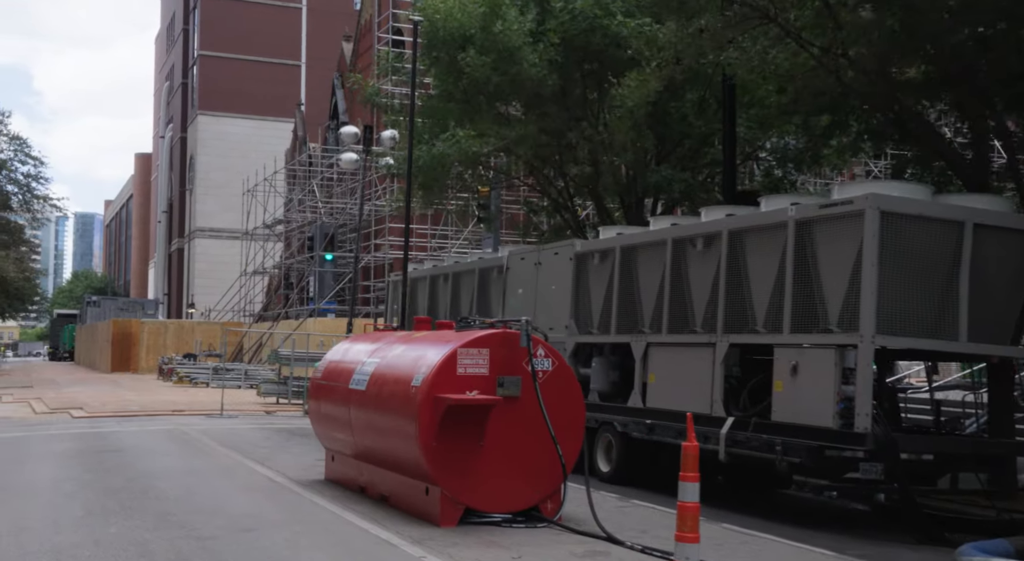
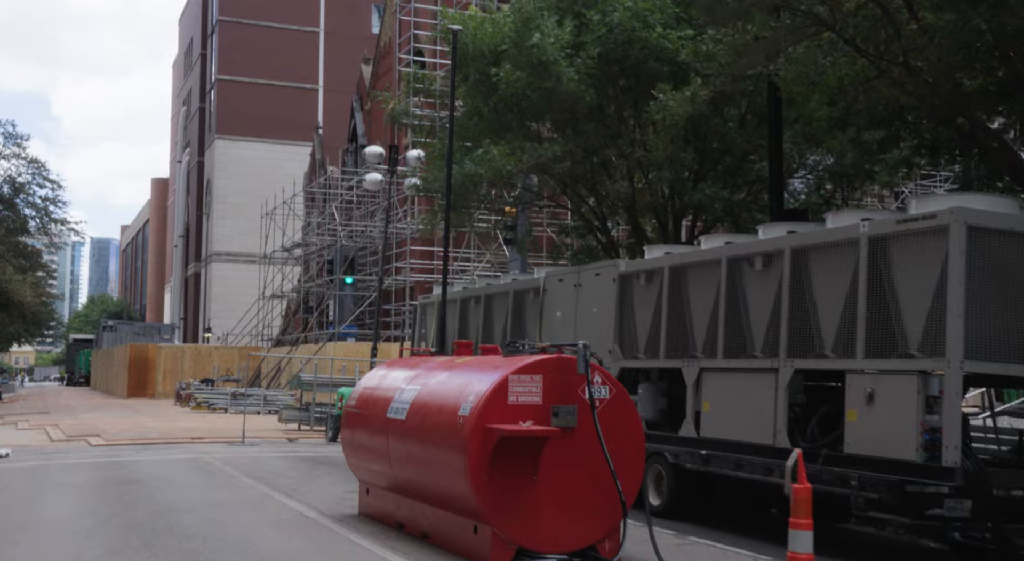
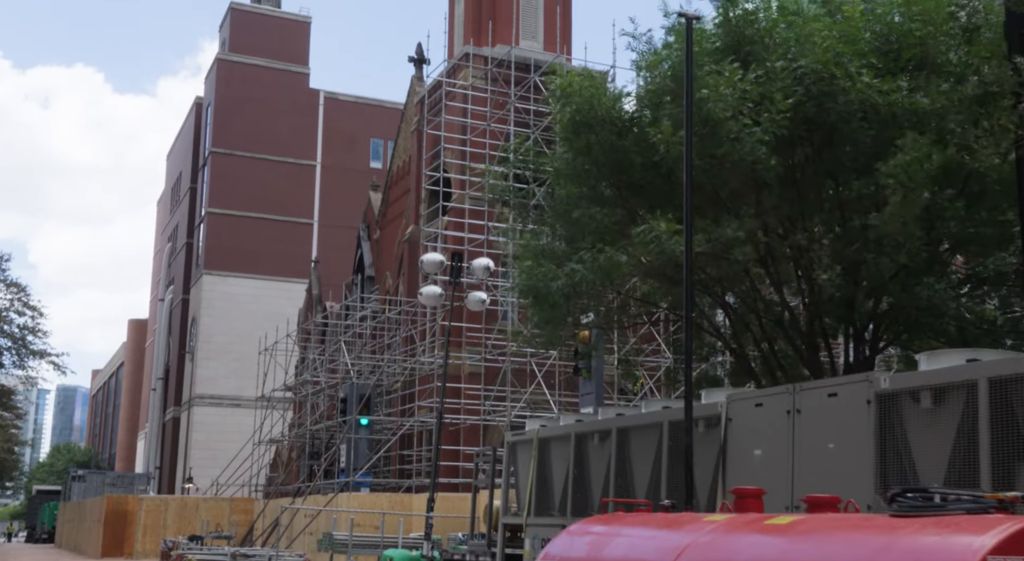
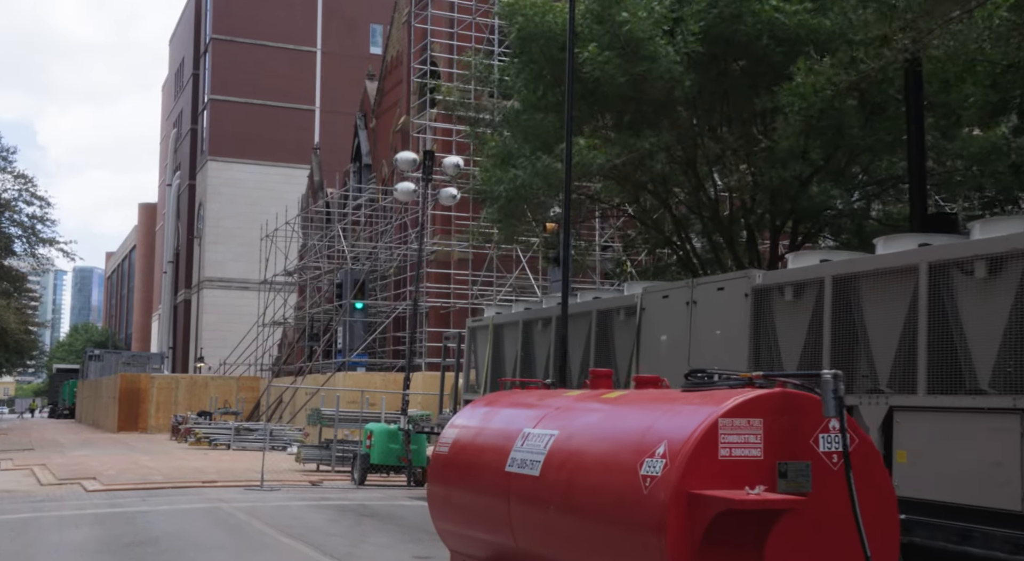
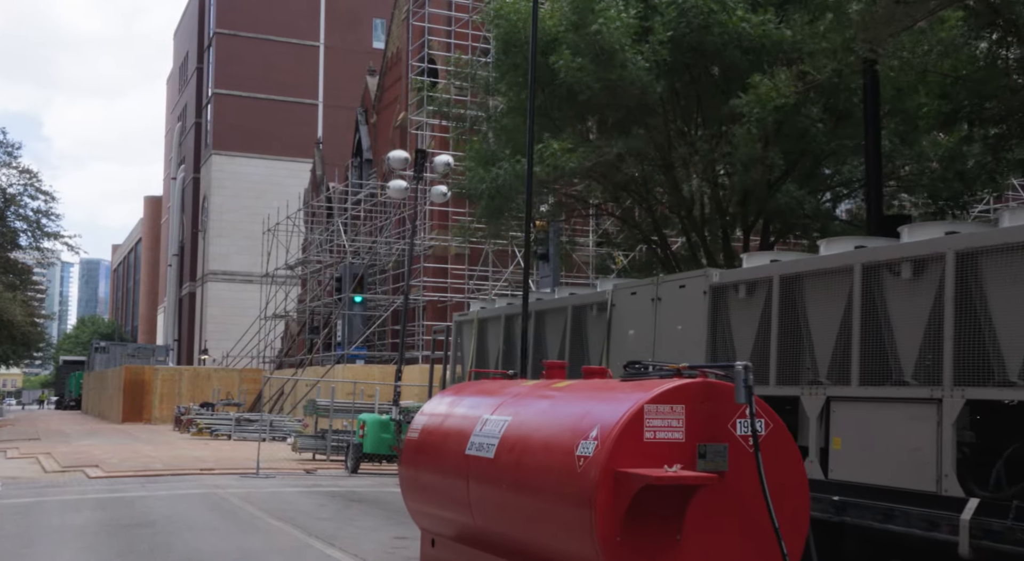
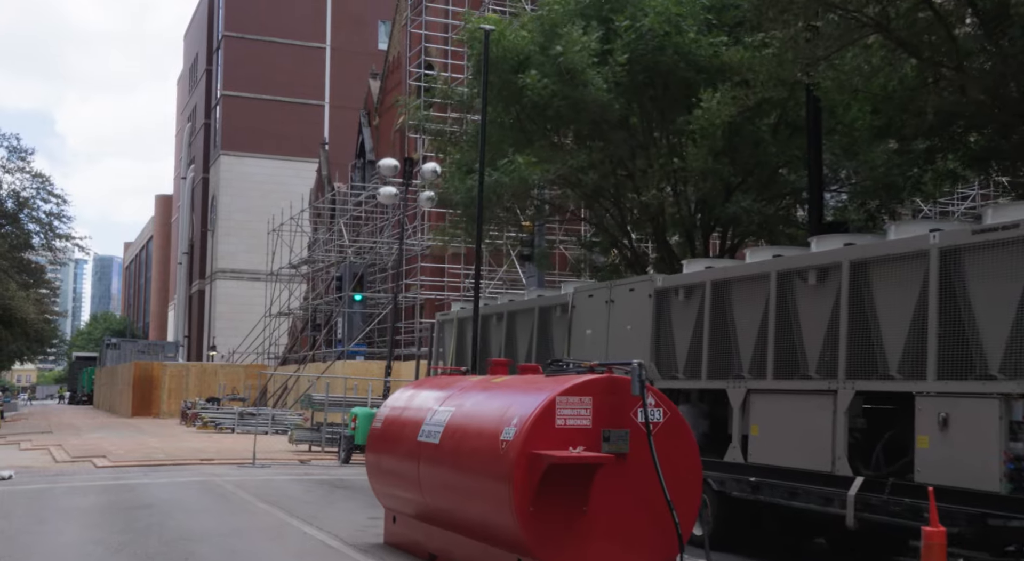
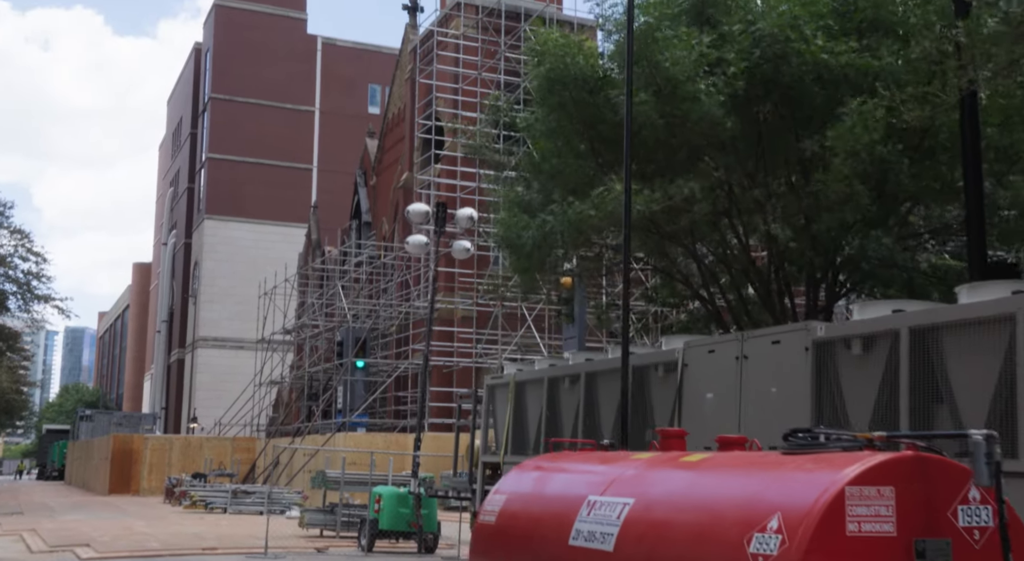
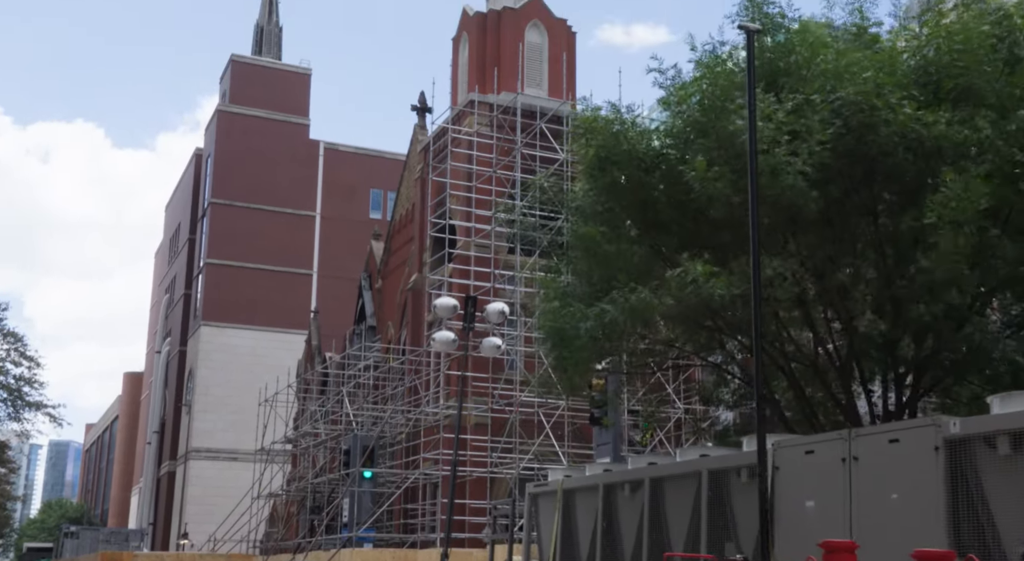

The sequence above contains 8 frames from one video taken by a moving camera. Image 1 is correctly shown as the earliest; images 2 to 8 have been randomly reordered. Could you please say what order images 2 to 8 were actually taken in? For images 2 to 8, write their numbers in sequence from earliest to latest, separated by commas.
2, 6, 5, 4, 7, 3, 8
